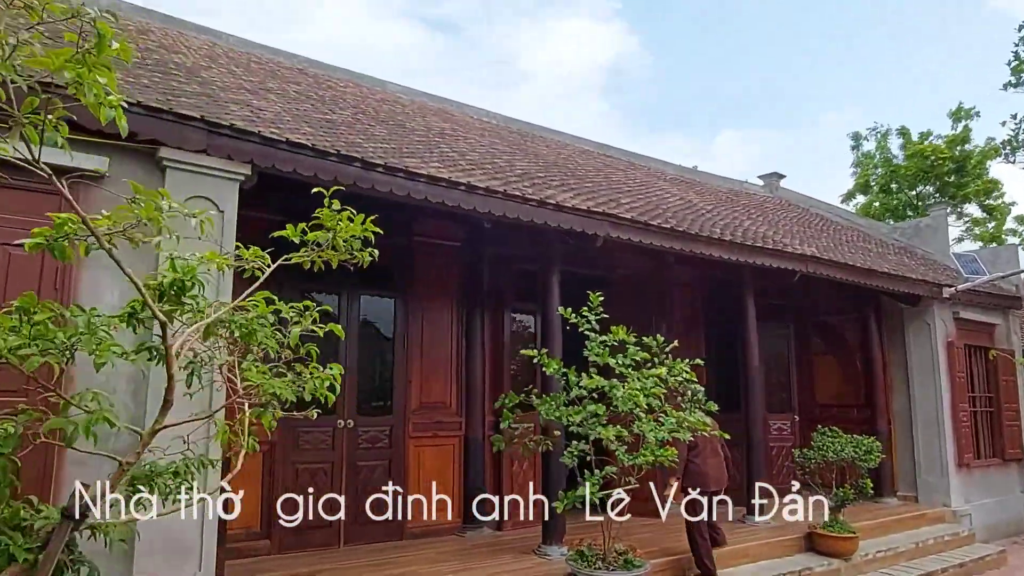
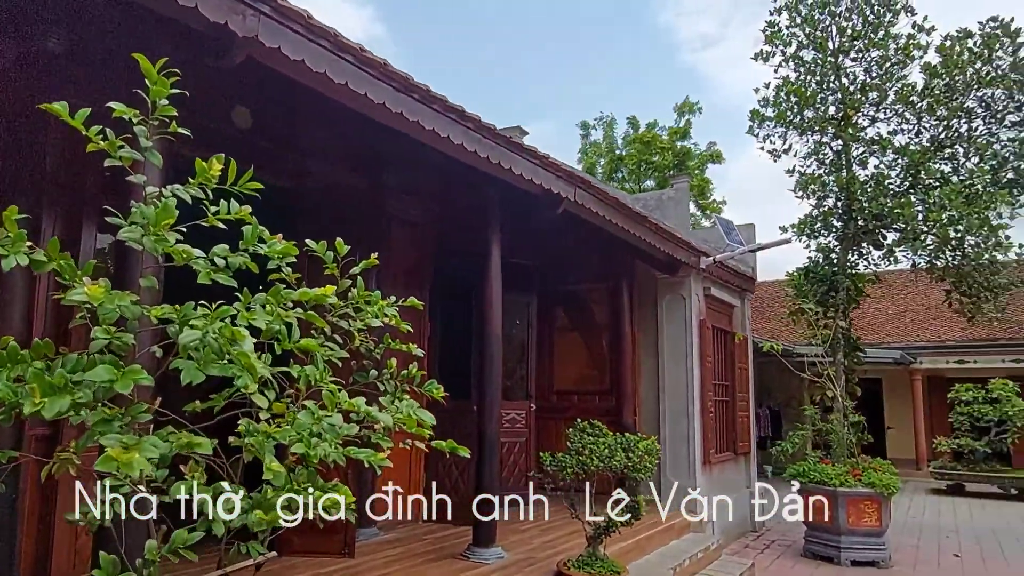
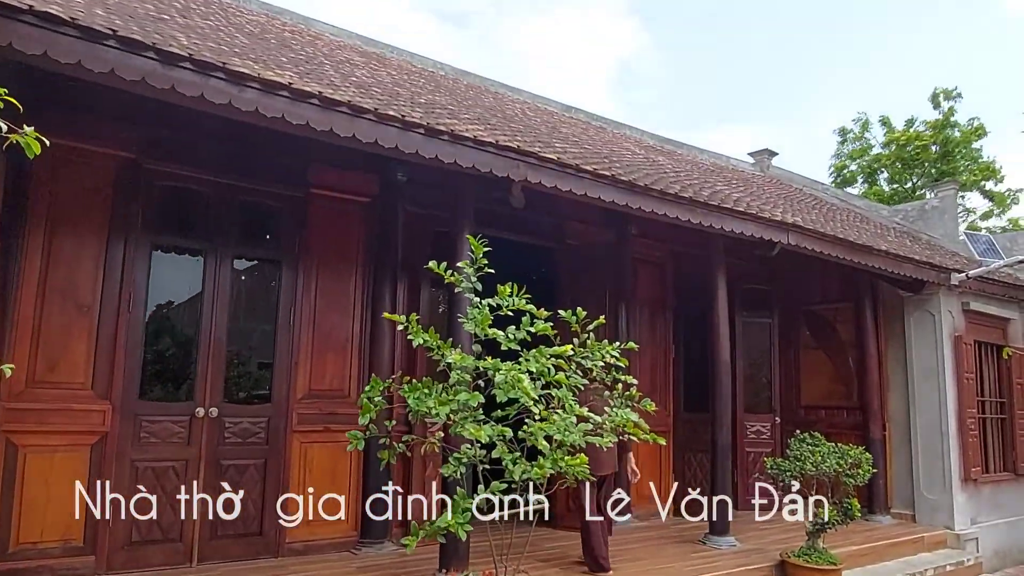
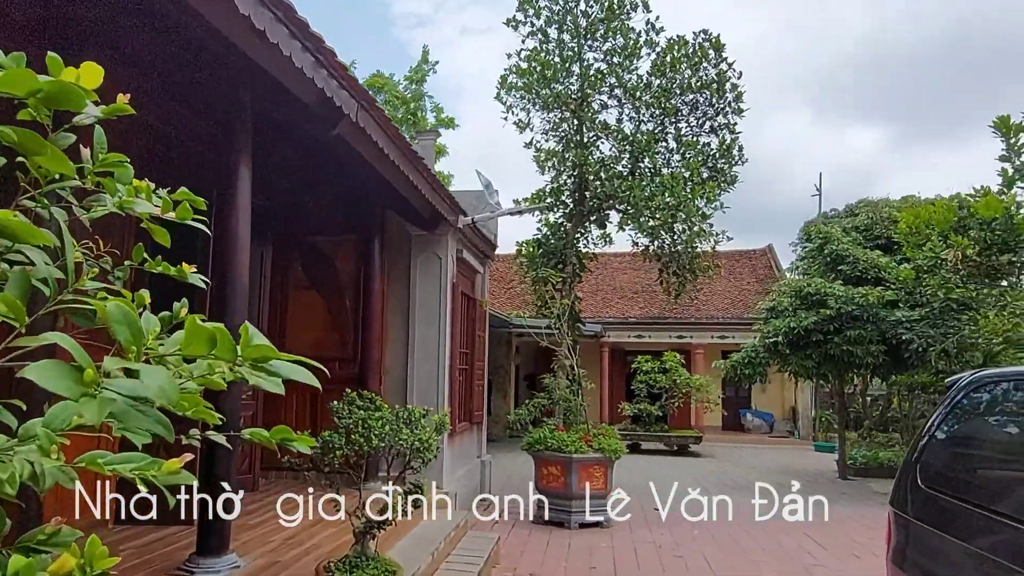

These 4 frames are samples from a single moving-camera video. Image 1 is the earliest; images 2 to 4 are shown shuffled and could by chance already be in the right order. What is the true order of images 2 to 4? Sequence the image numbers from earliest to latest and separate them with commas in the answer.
3, 2, 4
